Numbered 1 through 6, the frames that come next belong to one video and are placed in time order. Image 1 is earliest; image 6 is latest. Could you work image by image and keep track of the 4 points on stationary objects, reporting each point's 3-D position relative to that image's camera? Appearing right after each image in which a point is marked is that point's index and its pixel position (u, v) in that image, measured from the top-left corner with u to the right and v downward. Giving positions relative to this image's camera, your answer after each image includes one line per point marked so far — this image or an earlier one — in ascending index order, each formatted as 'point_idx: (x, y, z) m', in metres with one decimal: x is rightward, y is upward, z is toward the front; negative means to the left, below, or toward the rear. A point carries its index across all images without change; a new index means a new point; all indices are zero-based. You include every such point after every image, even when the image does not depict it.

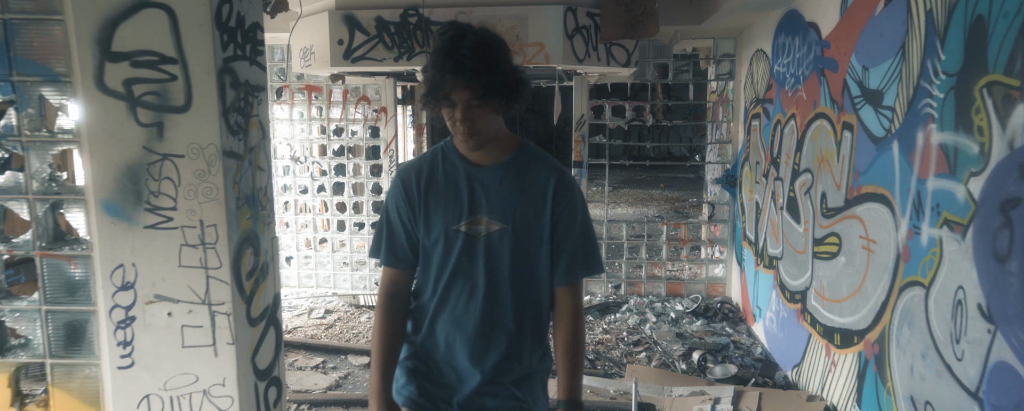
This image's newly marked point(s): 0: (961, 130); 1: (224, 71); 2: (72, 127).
0: (+1.8, +0.3, +2.3) m
1: (-1.0, +0.5, +2.0) m
2: (-1.5, +0.3, +2.0) m
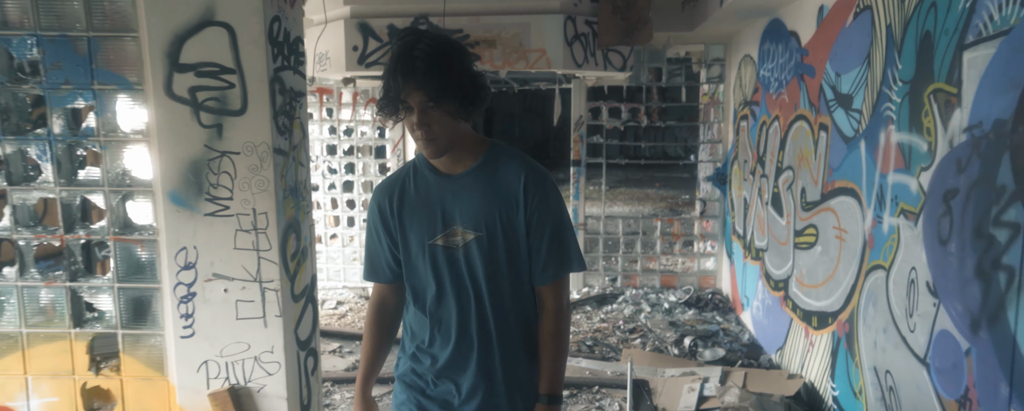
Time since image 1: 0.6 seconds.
0: (+1.8, +0.3, +2.6) m
1: (-0.9, +0.5, +2.3) m
2: (-1.5, +0.3, +2.3) m
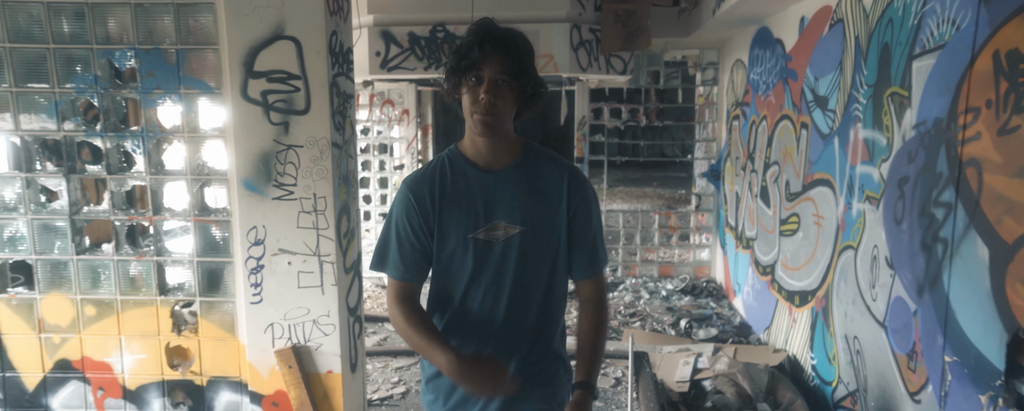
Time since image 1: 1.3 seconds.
0: (+1.9, +0.4, +3.0) m
1: (-0.8, +0.6, +2.7) m
2: (-1.4, +0.4, +2.7) m
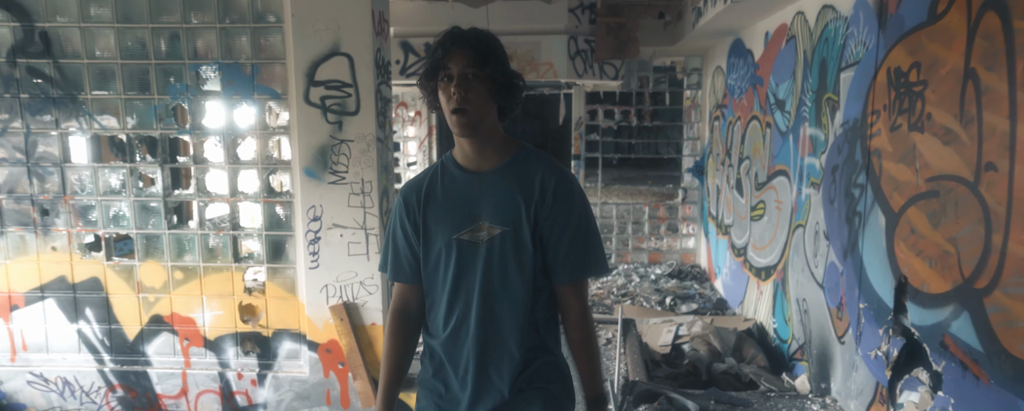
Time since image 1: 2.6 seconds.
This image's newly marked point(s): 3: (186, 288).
0: (+2.0, +0.5, +3.7) m
1: (-0.8, +0.7, +3.4) m
2: (-1.3, +0.5, +3.4) m
3: (-2.0, -0.5, +3.5) m
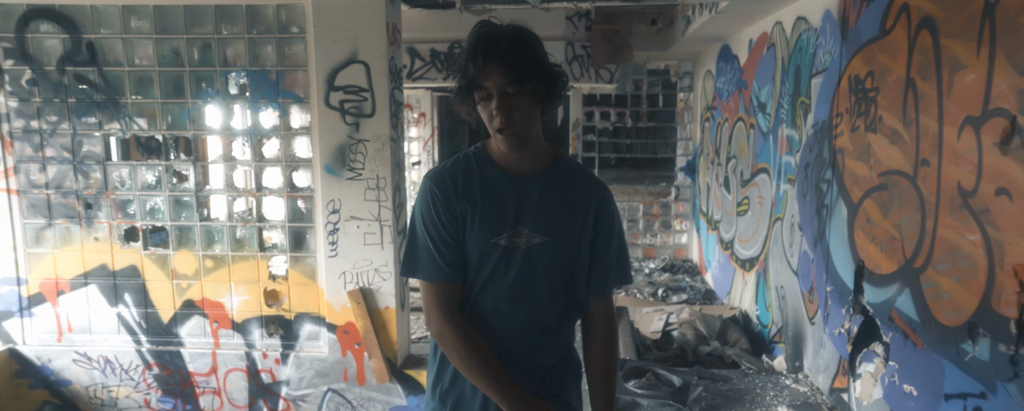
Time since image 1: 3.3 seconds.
0: (+2.0, +0.5, +4.0) m
1: (-0.8, +0.7, +3.7) m
2: (-1.3, +0.5, +3.7) m
3: (-2.0, -0.5, +3.8) m
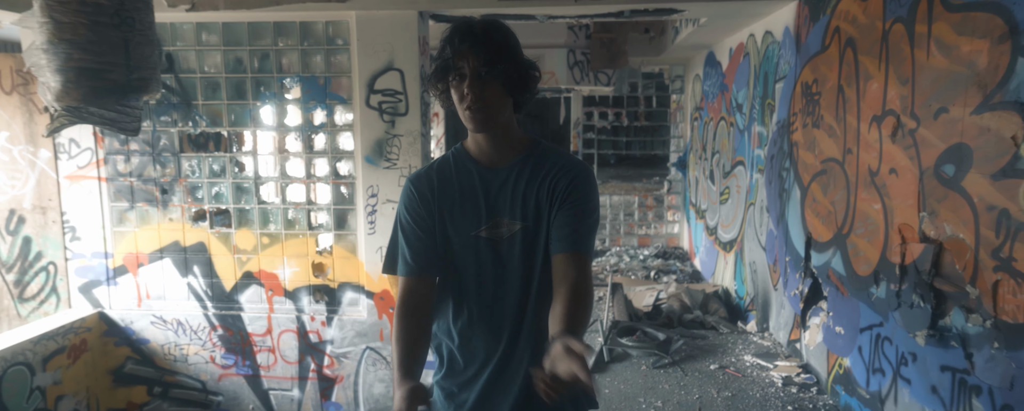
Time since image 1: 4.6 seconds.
0: (+2.0, +0.7, +4.7) m
1: (-0.7, +0.8, +4.4) m
2: (-1.2, +0.6, +4.4) m
3: (-1.9, -0.3, +4.5) m
